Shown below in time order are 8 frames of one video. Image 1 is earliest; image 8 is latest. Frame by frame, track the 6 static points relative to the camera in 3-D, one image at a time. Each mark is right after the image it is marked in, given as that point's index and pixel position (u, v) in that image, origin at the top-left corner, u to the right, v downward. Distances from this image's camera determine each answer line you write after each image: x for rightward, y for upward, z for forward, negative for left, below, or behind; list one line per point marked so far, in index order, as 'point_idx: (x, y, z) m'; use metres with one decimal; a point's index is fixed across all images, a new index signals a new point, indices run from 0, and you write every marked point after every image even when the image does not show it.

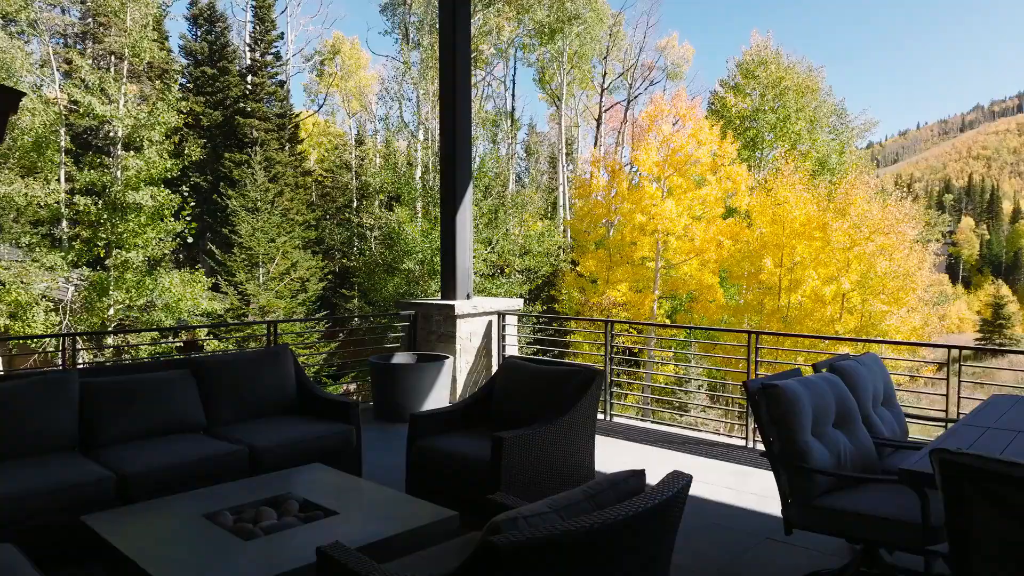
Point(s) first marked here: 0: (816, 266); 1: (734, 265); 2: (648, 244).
0: (+6.0, +0.4, +13.9) m
1: (+4.7, +0.5, +14.8) m
2: (+2.9, +0.9, +14.8) m
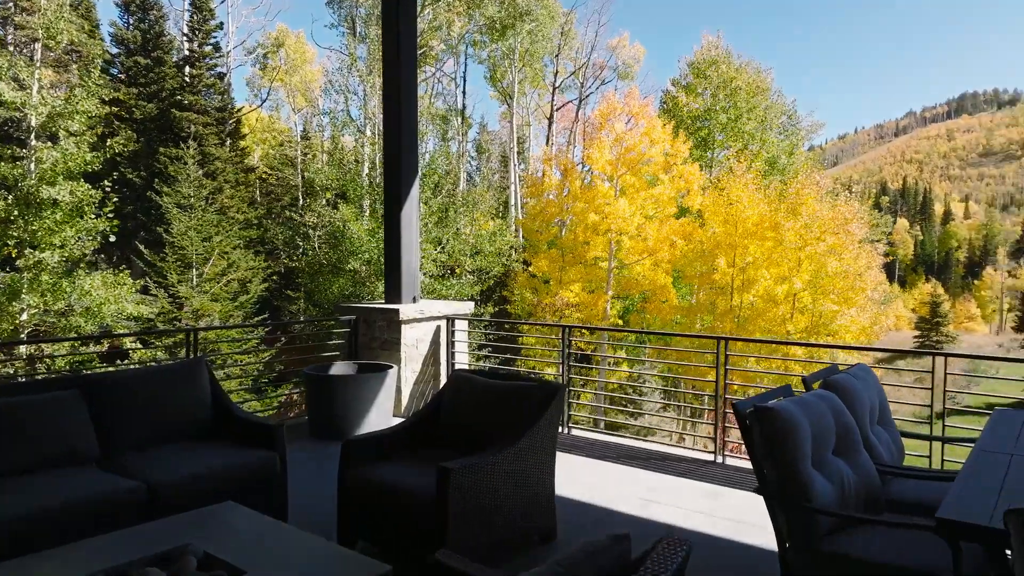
0: (+5.0, +0.4, +13.9) m
1: (+3.7, +0.5, +14.7) m
2: (+1.9, +0.9, +14.6) m
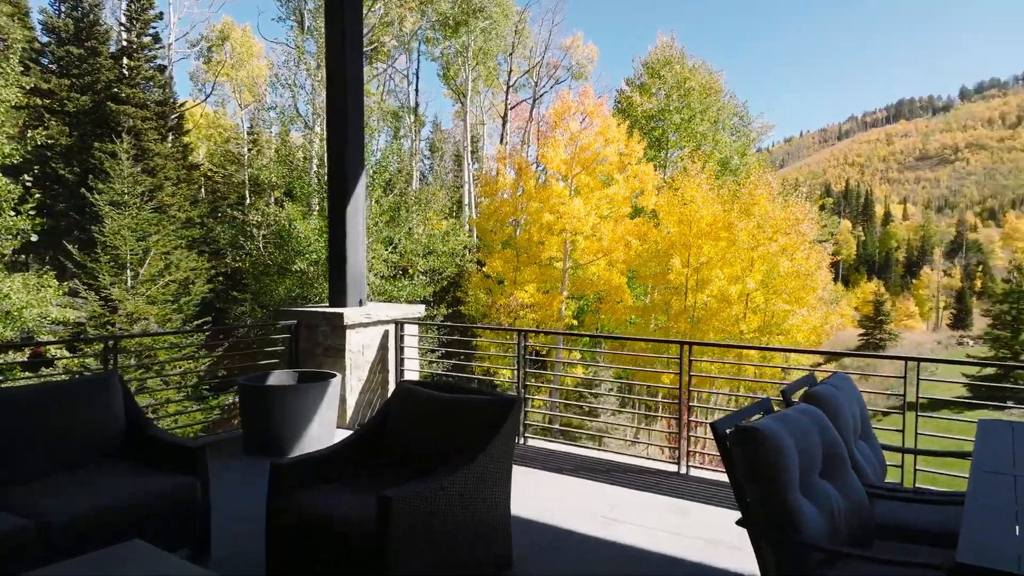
0: (+4.1, +0.4, +14.0) m
1: (+2.7, +0.5, +14.7) m
2: (+0.9, +0.9, +14.4) m
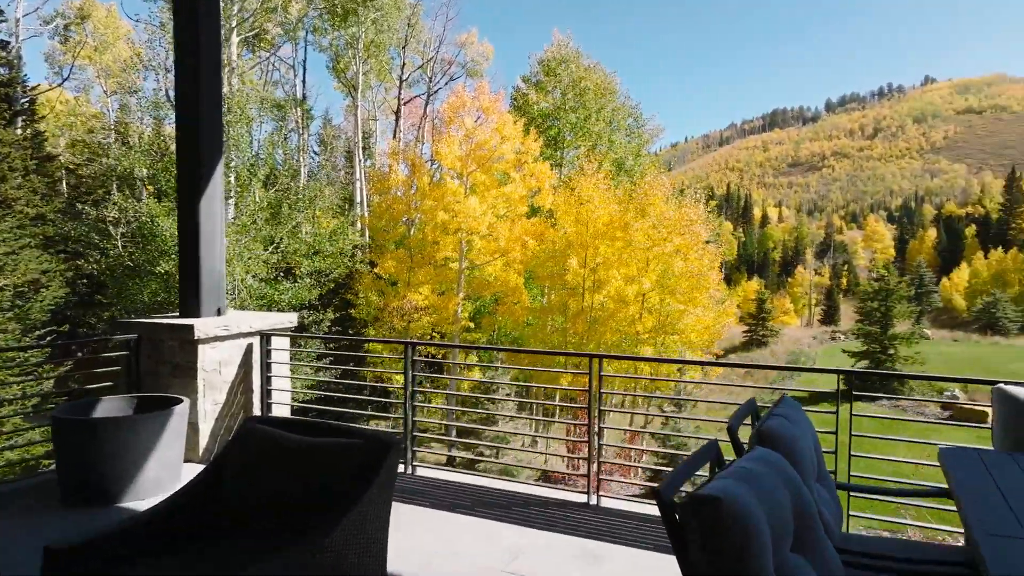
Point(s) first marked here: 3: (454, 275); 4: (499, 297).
0: (+2.1, +0.4, +13.9) m
1: (+0.6, +0.4, +14.4) m
2: (-1.2, +0.9, +13.9) m
3: (-1.2, +0.3, +14.3) m
4: (-0.3, -0.2, +15.3) m
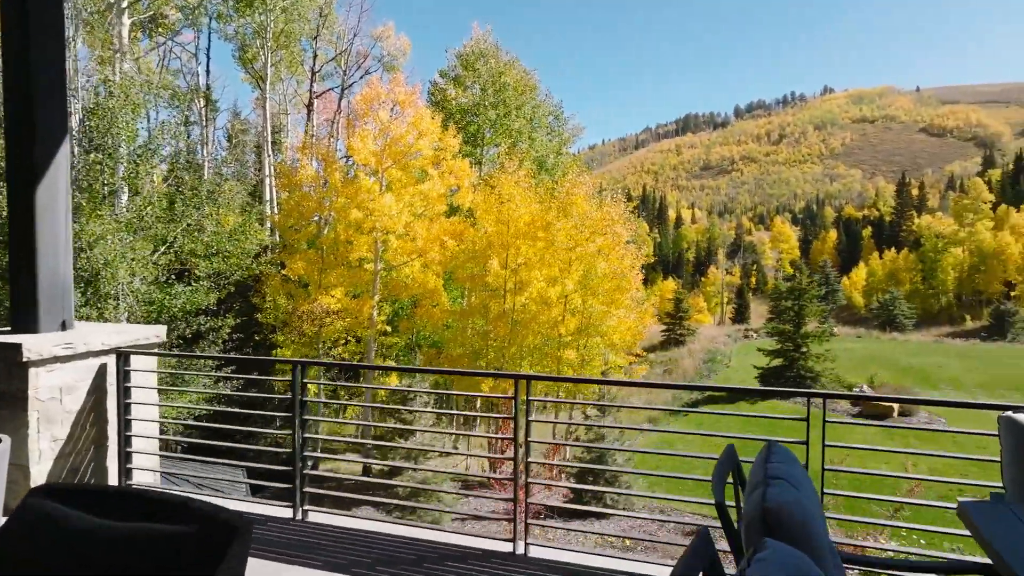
0: (+0.5, +0.4, +13.5) m
1: (-1.0, +0.4, +13.9) m
2: (-2.7, +0.8, +13.1) m
3: (-2.7, +0.2, +13.6) m
4: (-2.0, -0.2, +14.6) m
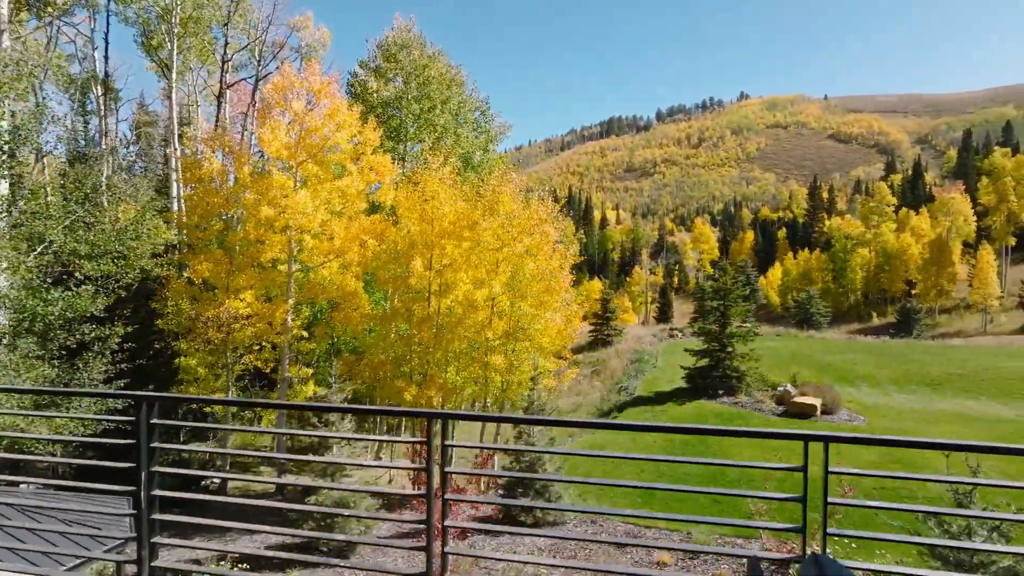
0: (-0.8, +0.4, +12.9) m
1: (-2.4, +0.4, +13.1) m
2: (-4.0, +0.8, +12.2) m
3: (-4.1, +0.2, +12.7) m
4: (-3.4, -0.3, +13.7) m
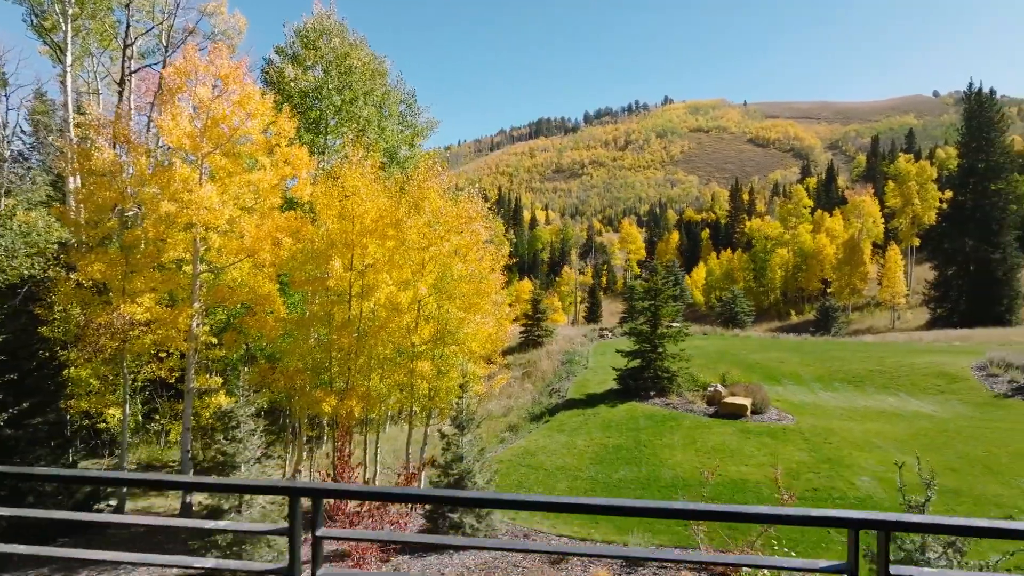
0: (-2.1, +0.3, +12.1) m
1: (-3.7, +0.3, +12.2) m
2: (-5.2, +0.7, +11.1) m
3: (-5.3, +0.1, +11.5) m
4: (-4.7, -0.3, +12.7) m
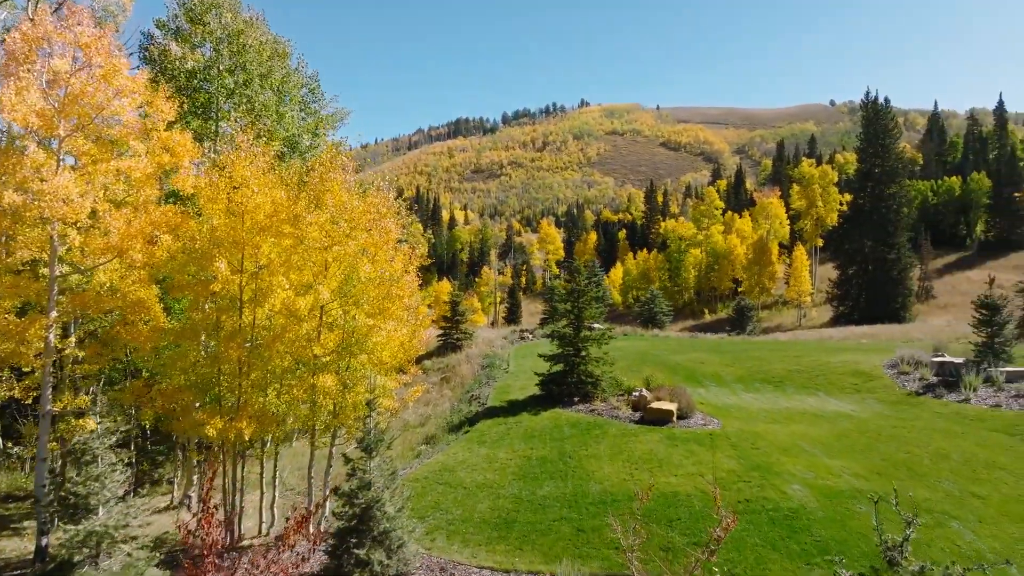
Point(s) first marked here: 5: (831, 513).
0: (-3.4, +0.3, +10.8) m
1: (-5.0, +0.3, +10.6) m
2: (-6.4, +0.6, +9.4) m
3: (-6.5, 0.0, +9.8) m
4: (-6.1, -0.4, +11.0) m
5: (+4.9, -3.4, +10.8) m
